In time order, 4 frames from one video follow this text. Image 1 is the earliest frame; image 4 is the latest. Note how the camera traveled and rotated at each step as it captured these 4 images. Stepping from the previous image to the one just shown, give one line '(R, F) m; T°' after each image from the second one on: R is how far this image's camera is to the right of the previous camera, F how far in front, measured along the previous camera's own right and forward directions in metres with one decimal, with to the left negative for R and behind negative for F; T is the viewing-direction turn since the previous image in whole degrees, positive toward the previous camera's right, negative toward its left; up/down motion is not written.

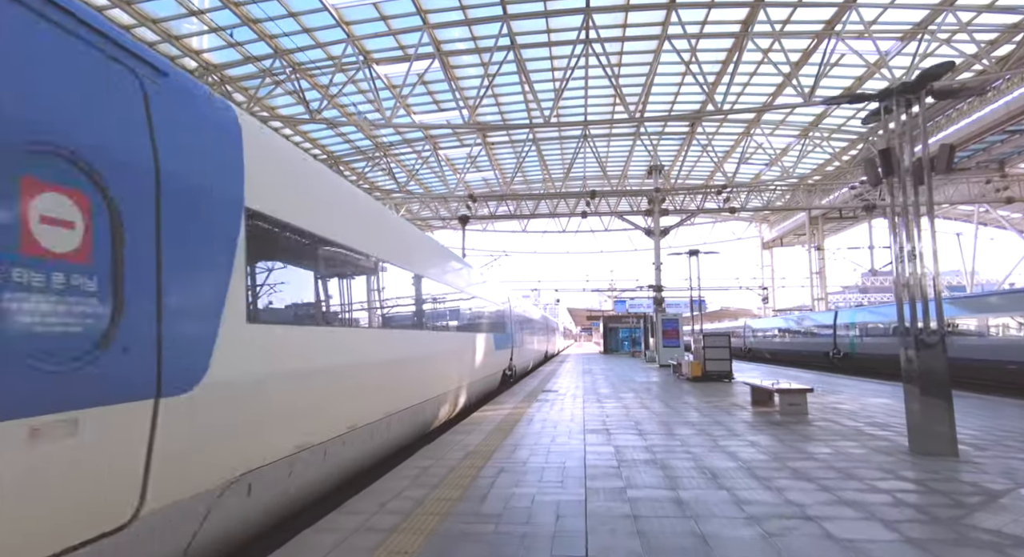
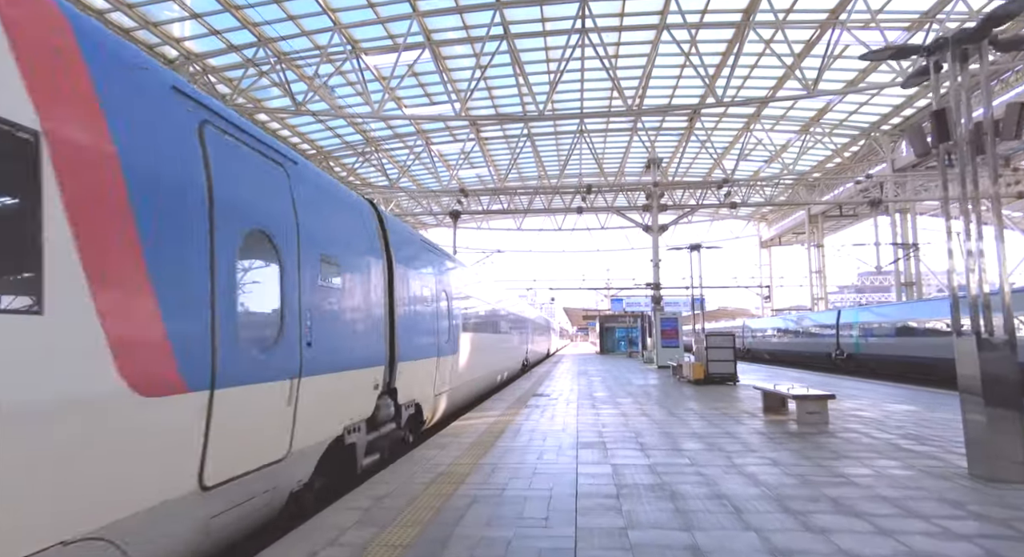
(+0.2, +0.9) m; 0°
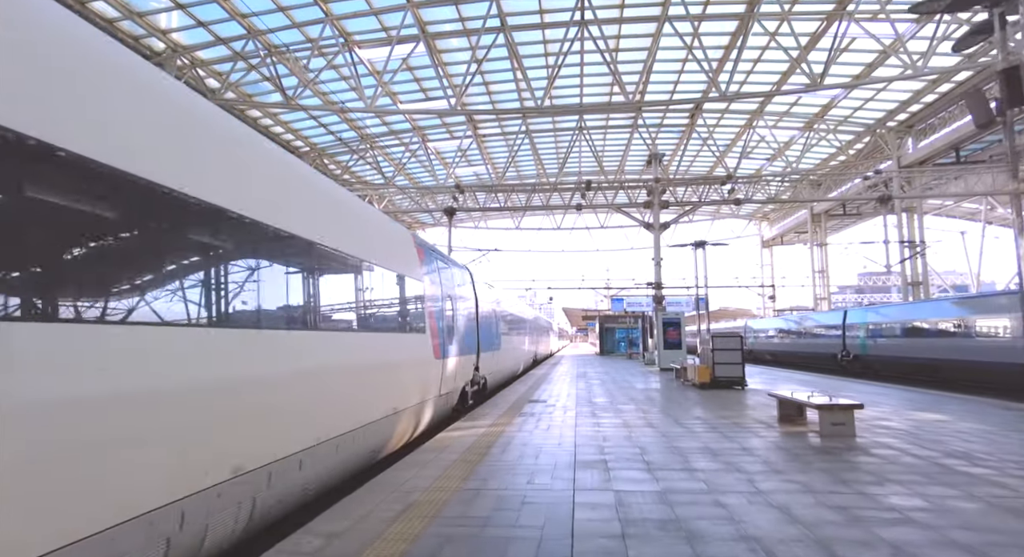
(+0.1, +0.7) m; 0°
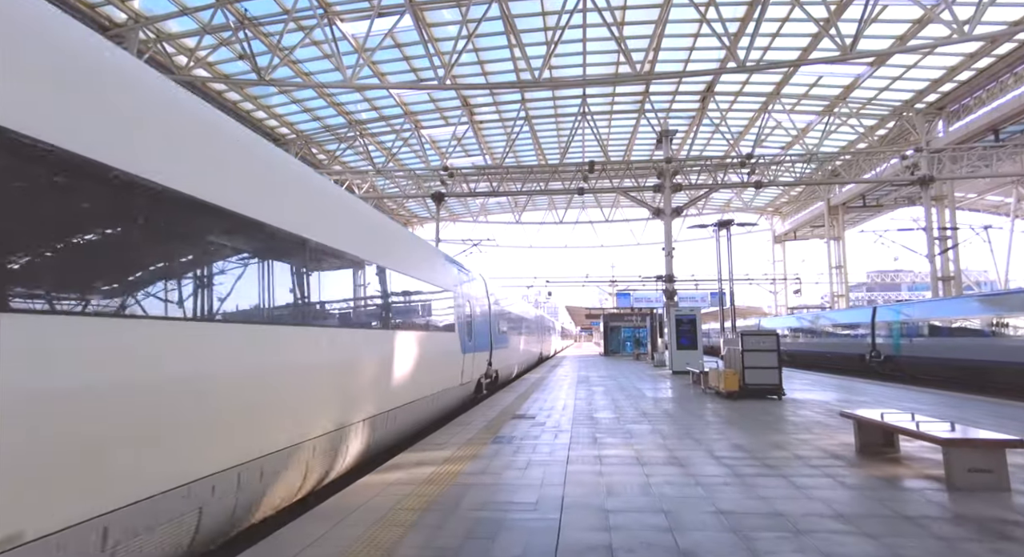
(+0.4, +2.3) m; -1°
